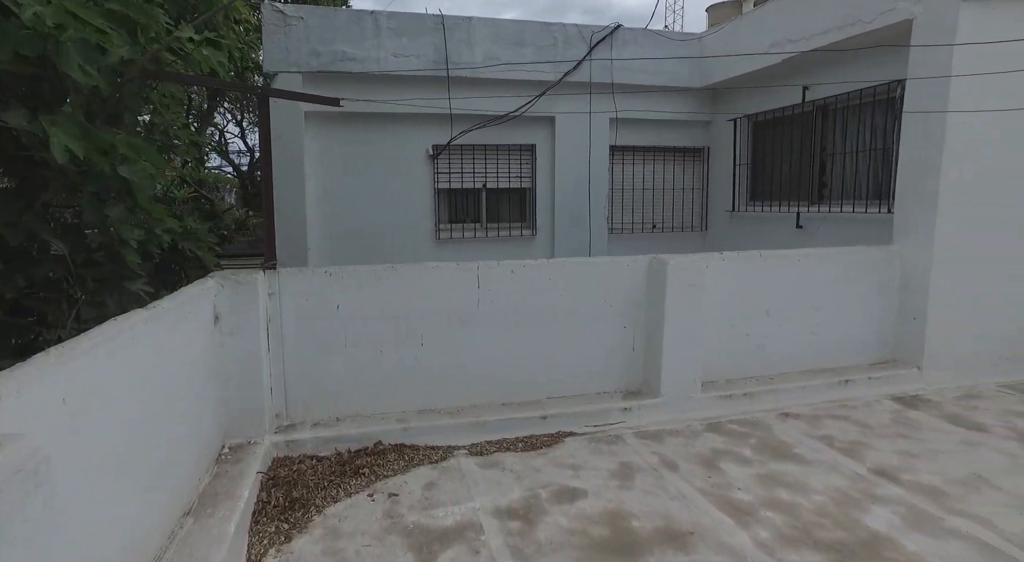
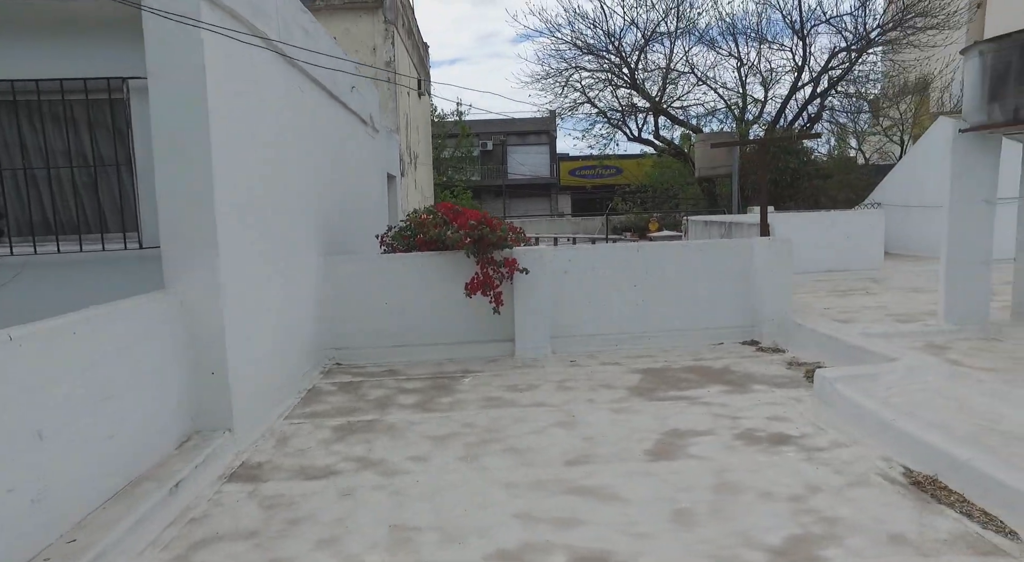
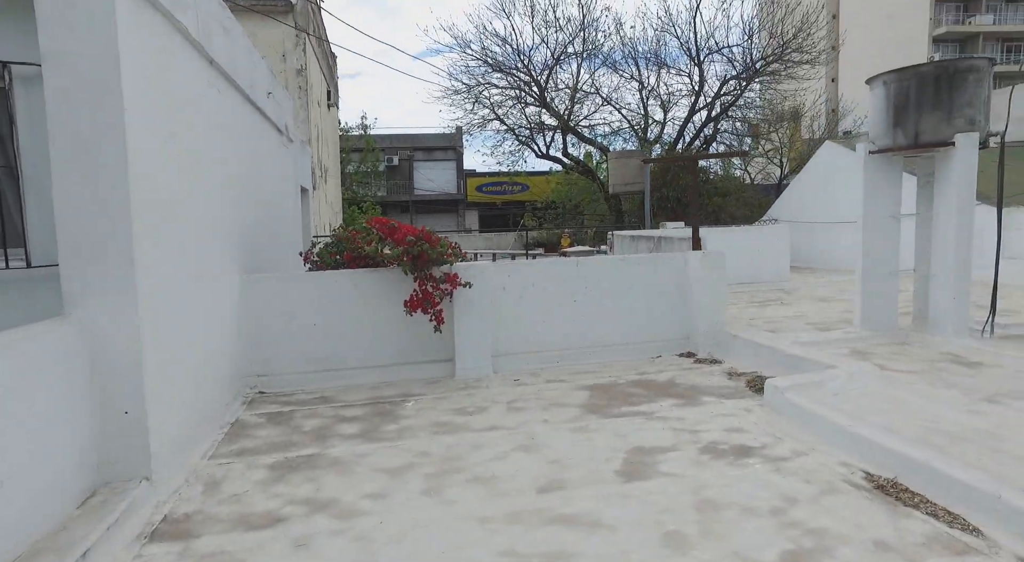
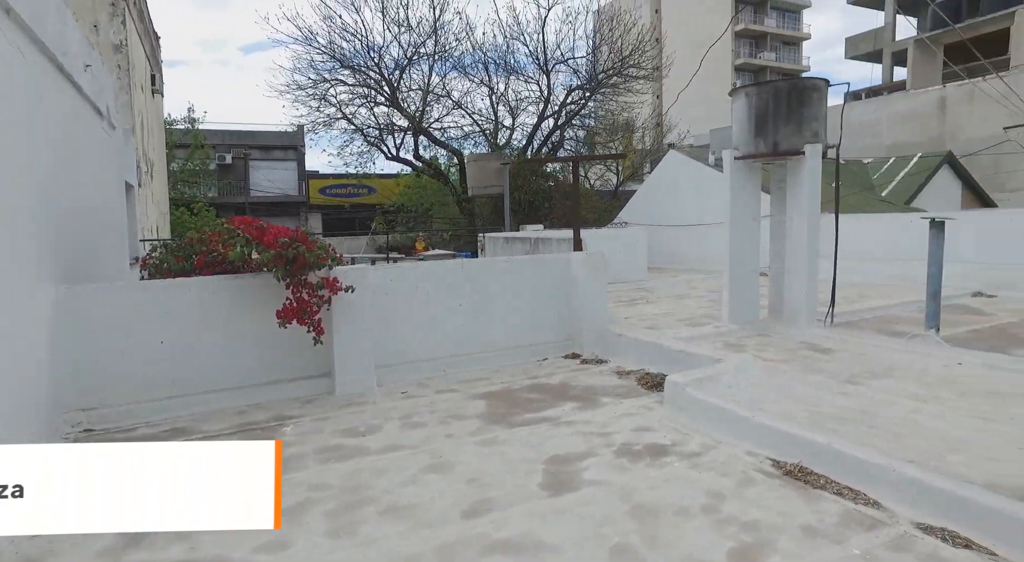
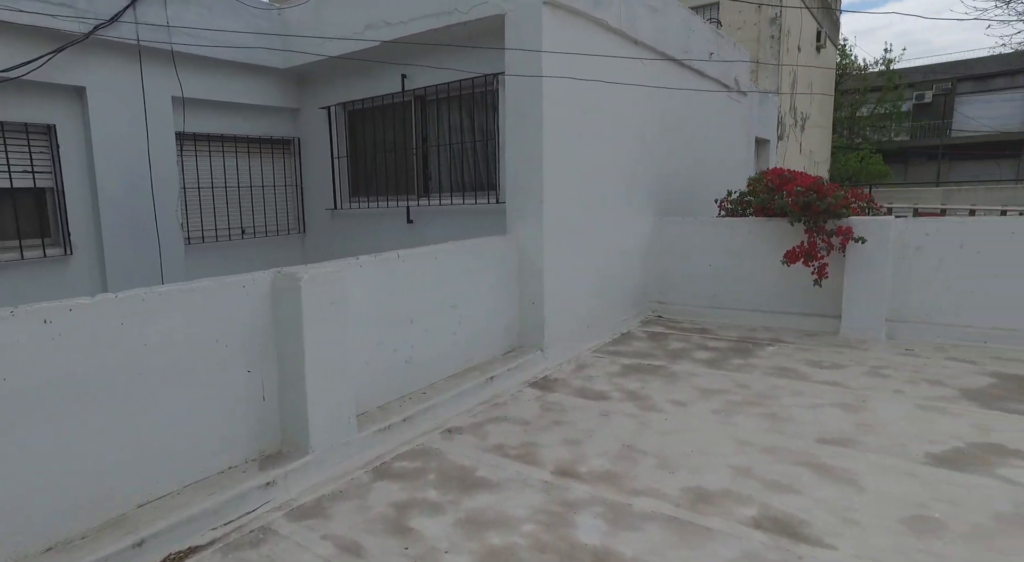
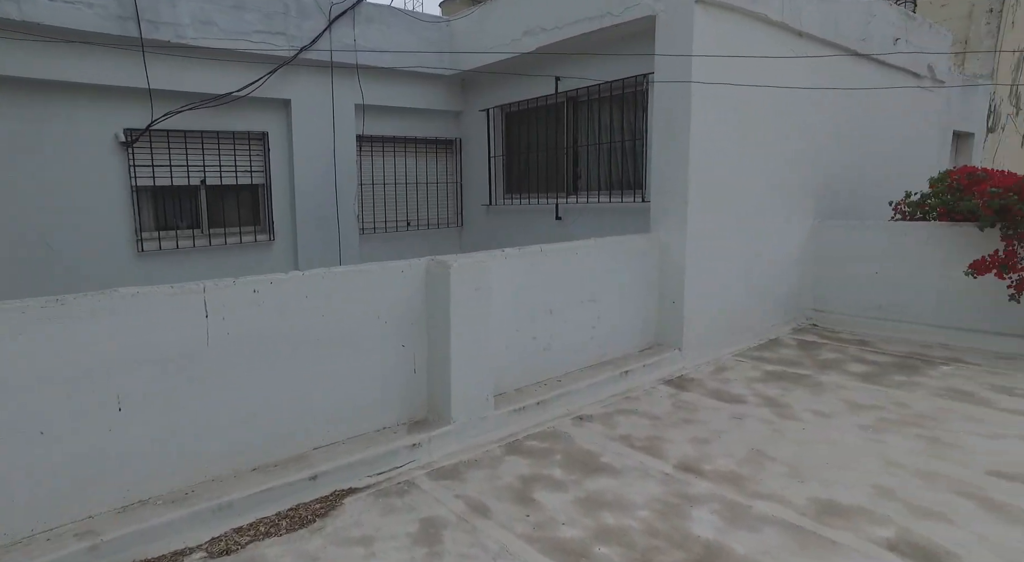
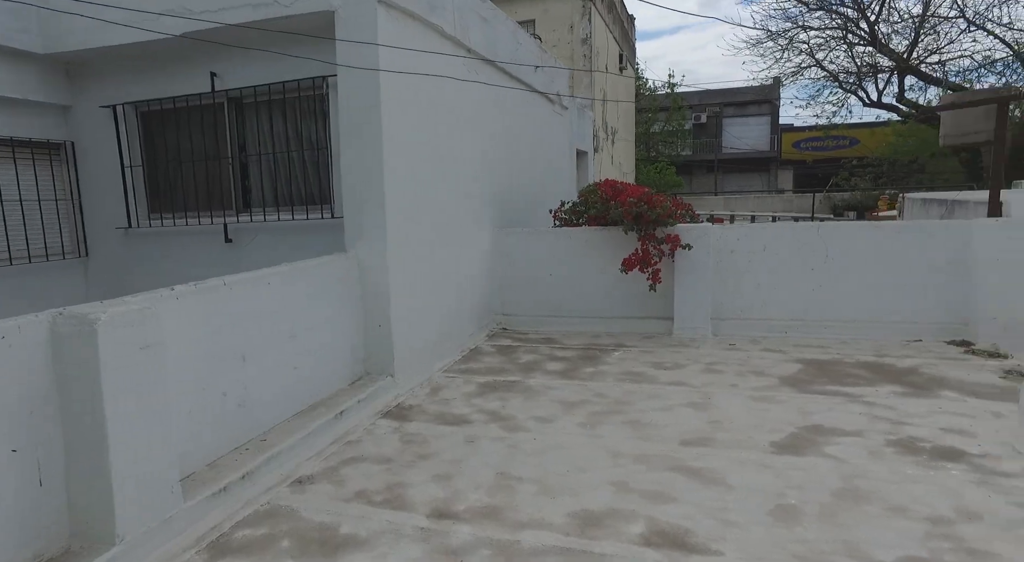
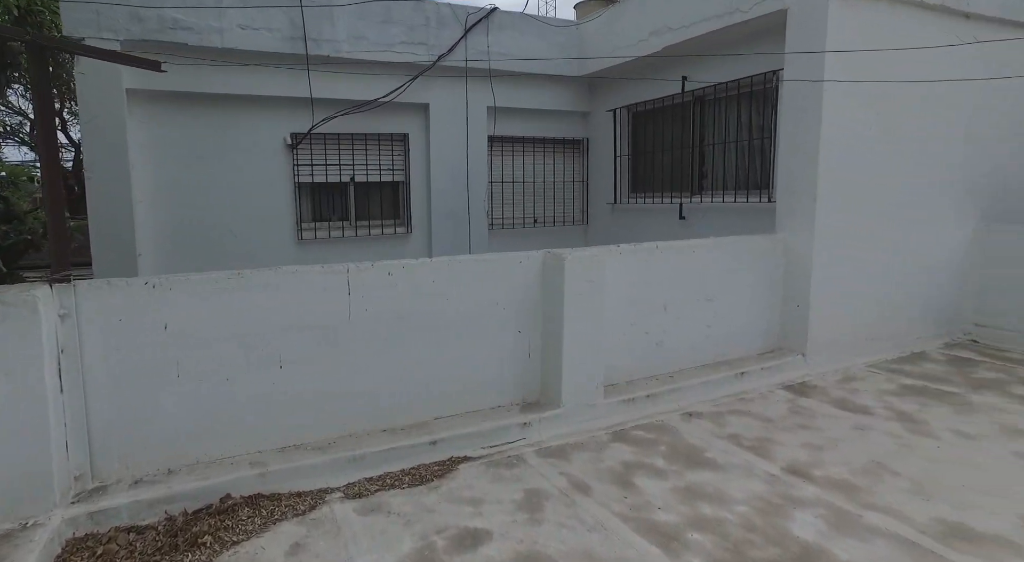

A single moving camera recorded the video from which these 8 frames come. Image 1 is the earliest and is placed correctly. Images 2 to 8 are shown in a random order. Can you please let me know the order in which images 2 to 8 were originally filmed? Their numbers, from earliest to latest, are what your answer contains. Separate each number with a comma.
8, 6, 5, 7, 2, 3, 4
